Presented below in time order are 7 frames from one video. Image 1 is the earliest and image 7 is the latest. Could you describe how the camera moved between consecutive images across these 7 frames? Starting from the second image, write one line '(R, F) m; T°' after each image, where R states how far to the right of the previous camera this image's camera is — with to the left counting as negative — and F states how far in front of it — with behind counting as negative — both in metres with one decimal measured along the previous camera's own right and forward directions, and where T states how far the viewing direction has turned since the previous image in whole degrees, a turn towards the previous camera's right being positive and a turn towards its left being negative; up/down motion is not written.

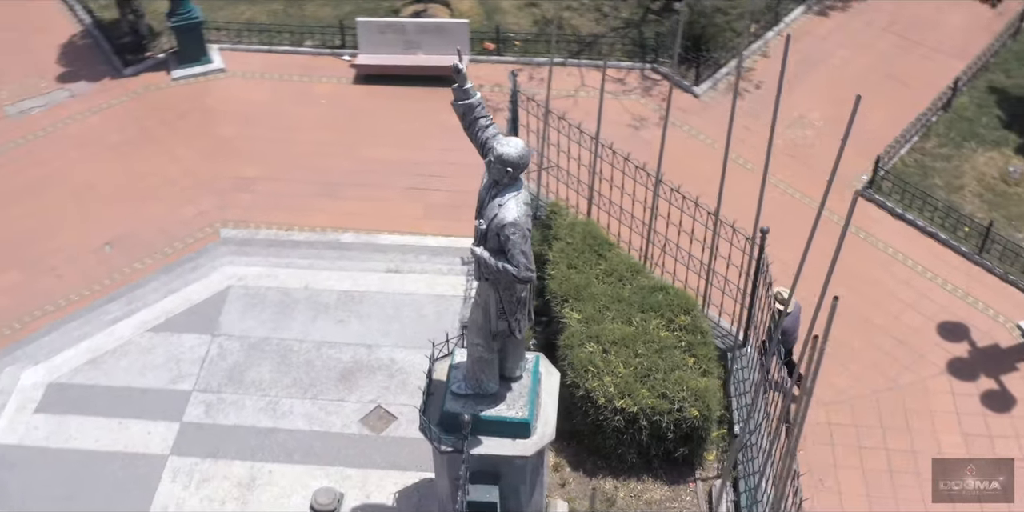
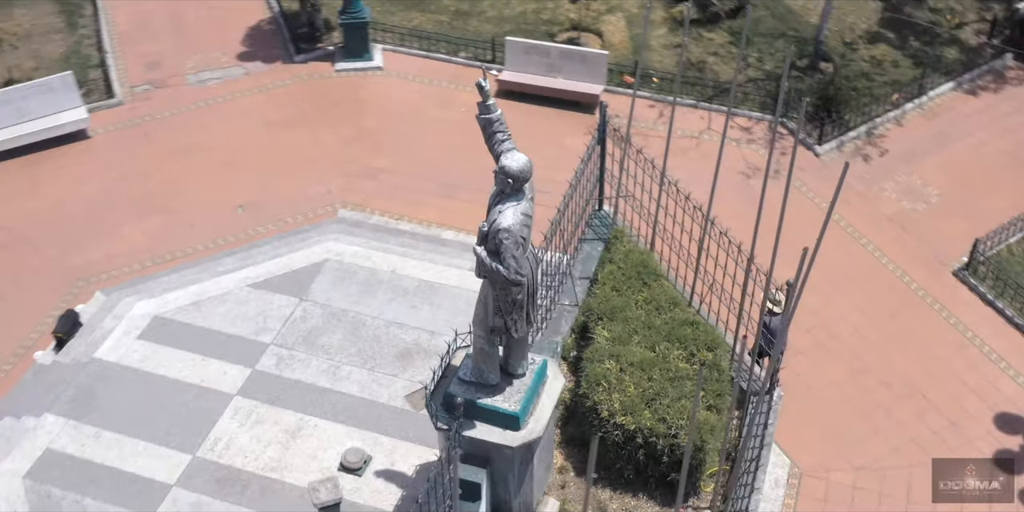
(+1.2, -0.5) m; -11°
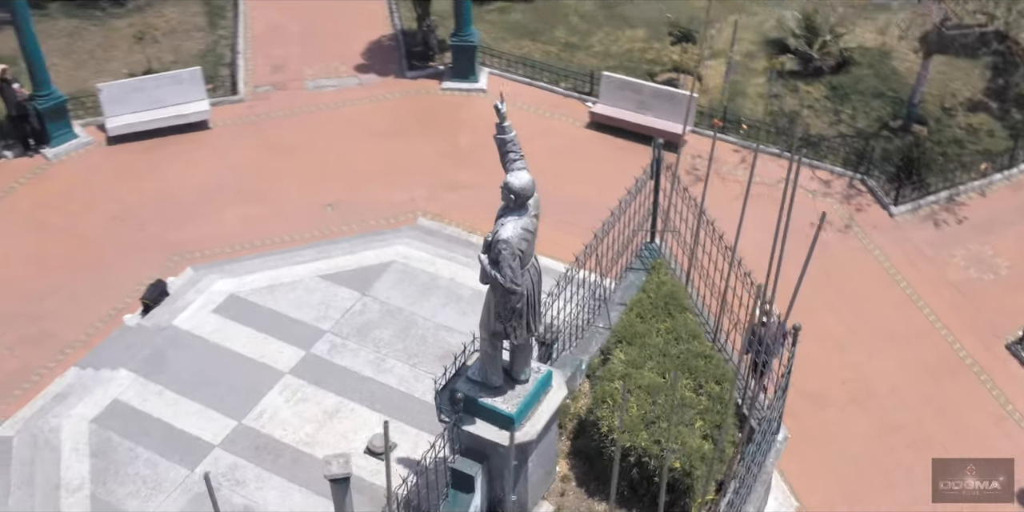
(+0.9, -0.5) m; -8°
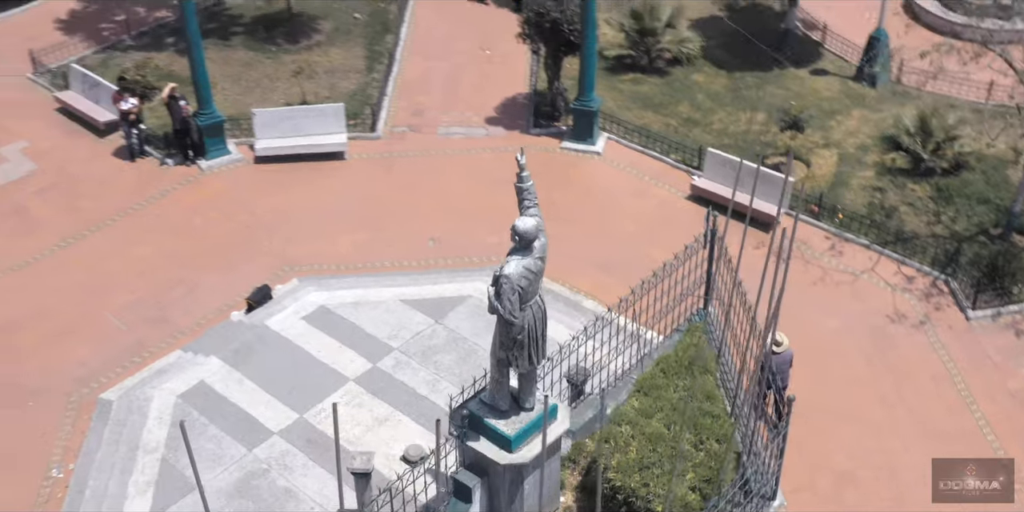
(+1.3, -0.7) m; -10°
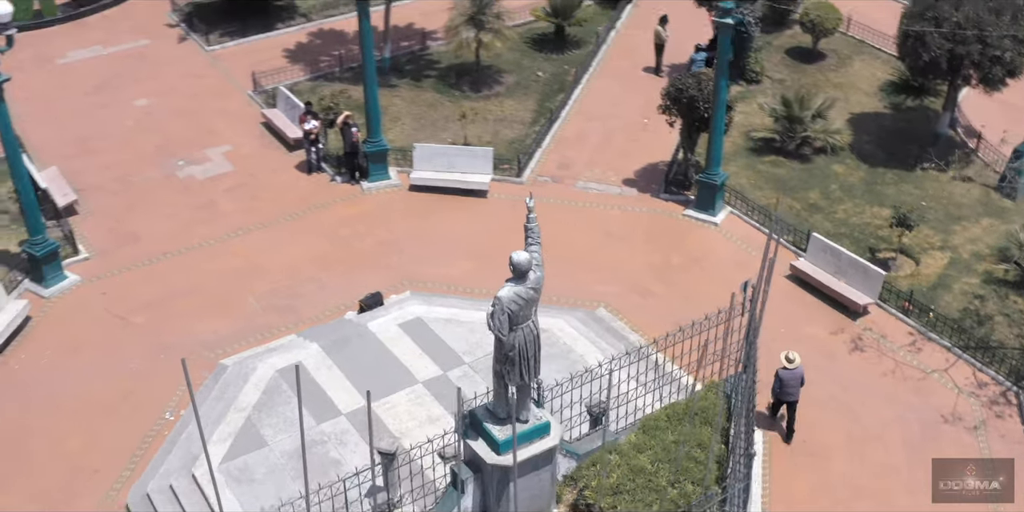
(+2.1, -1.1) m; -13°
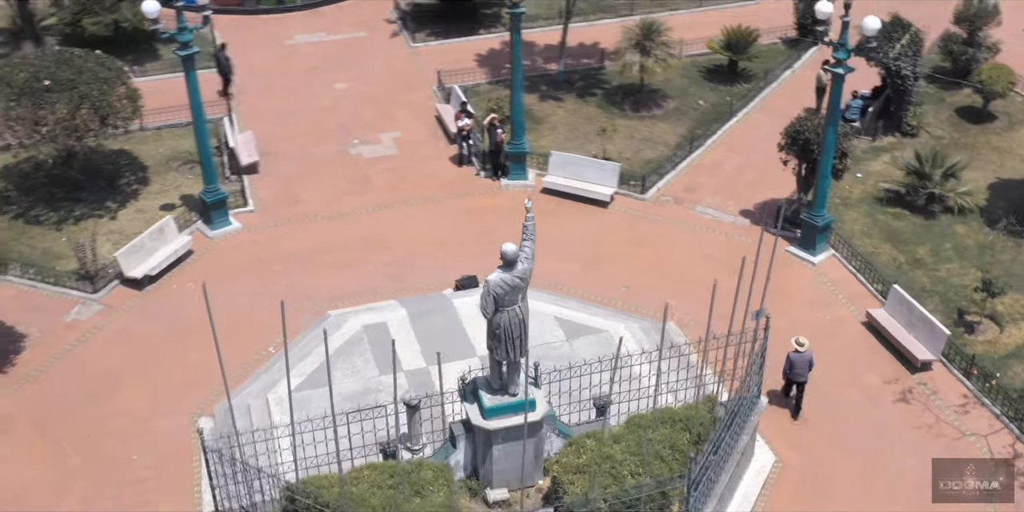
(+2.6, -1.1) m; -14°
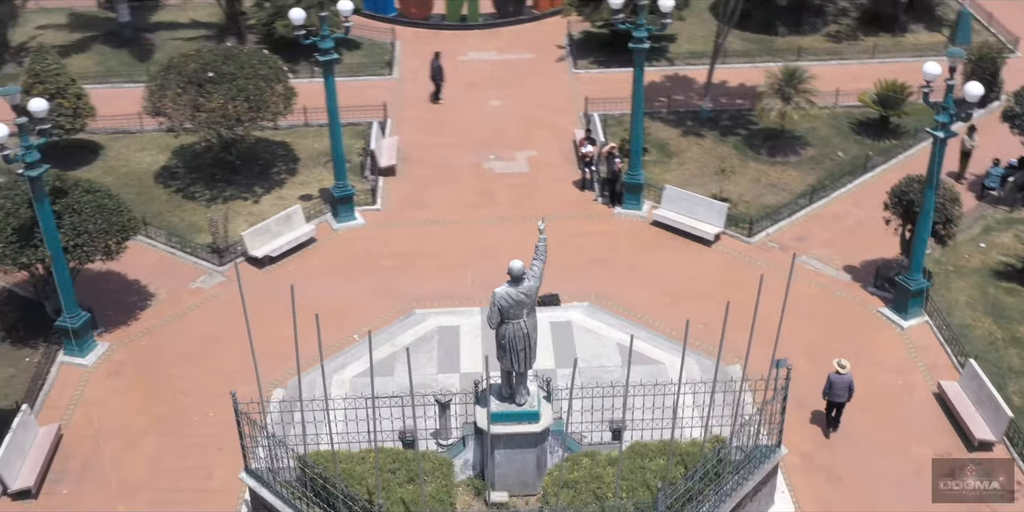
(+2.3, -0.5) m; -12°
